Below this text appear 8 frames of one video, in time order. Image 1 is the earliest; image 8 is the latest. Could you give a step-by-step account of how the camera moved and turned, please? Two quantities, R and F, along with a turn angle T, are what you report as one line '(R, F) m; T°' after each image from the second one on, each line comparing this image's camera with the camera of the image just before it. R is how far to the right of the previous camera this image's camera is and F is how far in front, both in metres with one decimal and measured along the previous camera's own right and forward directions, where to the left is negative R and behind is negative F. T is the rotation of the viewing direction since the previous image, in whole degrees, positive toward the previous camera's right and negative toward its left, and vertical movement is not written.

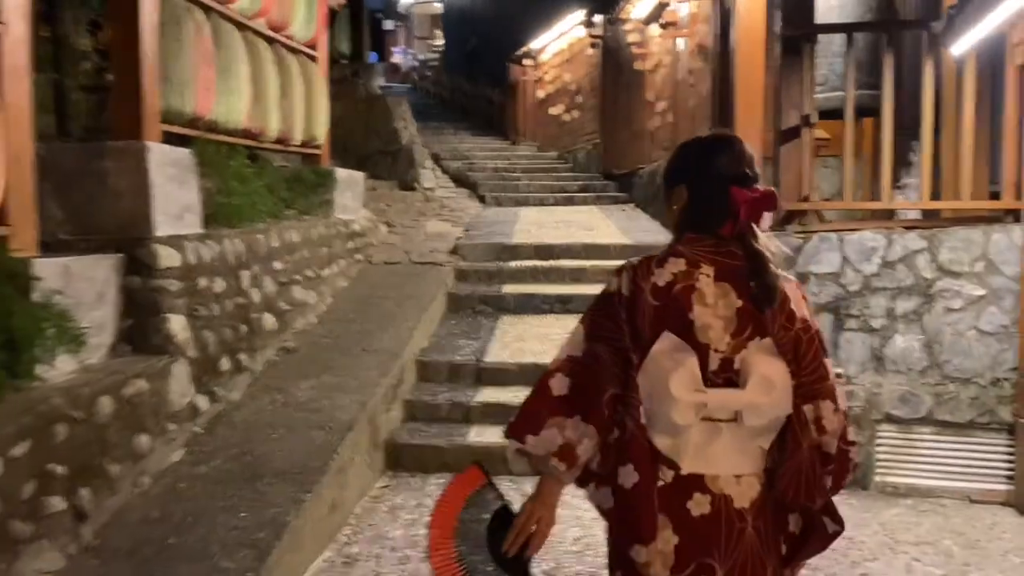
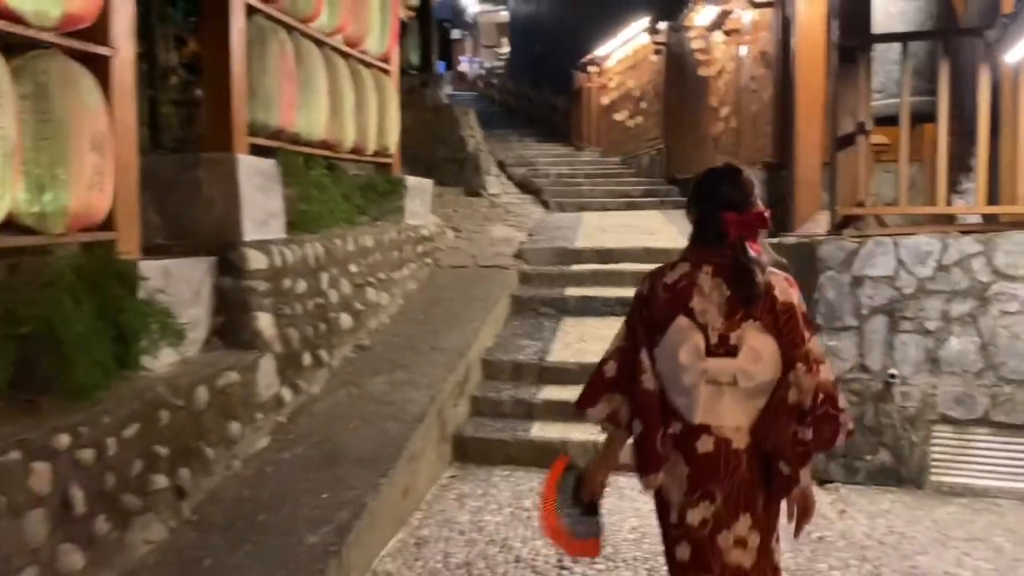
(0.0, -0.2) m; -4°
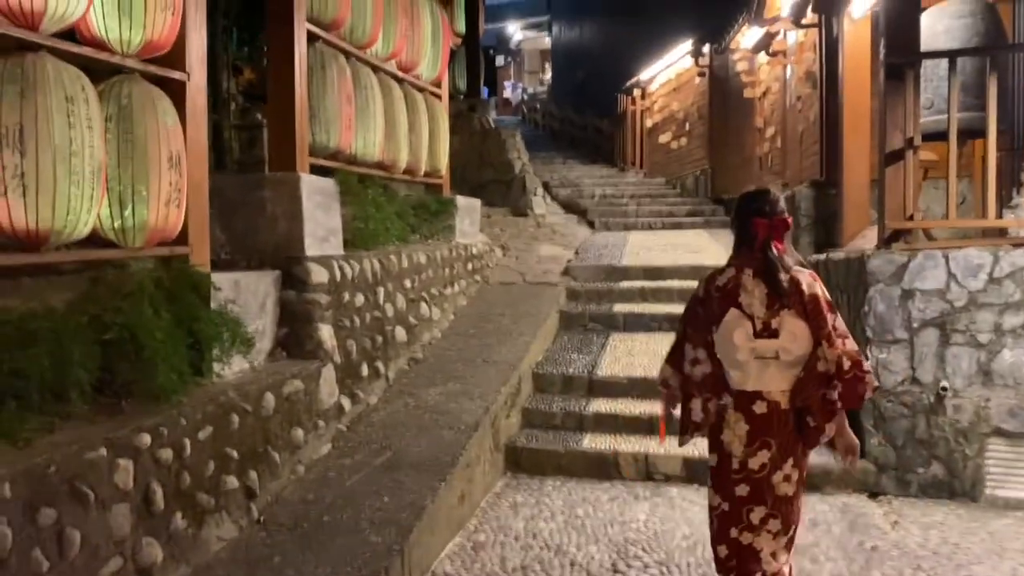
(-0.1, -0.1) m; -3°
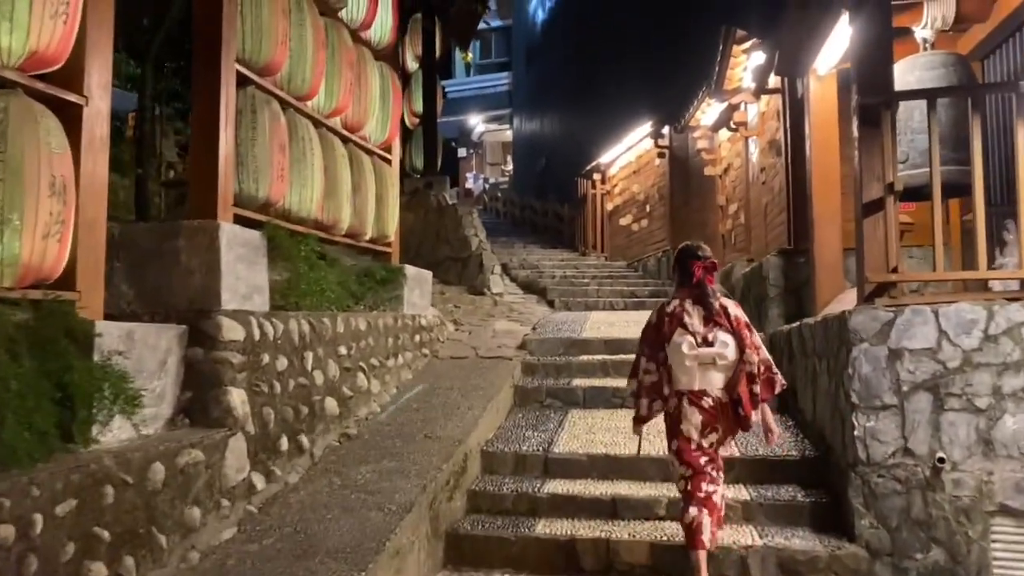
(+0.1, +0.5) m; +2°
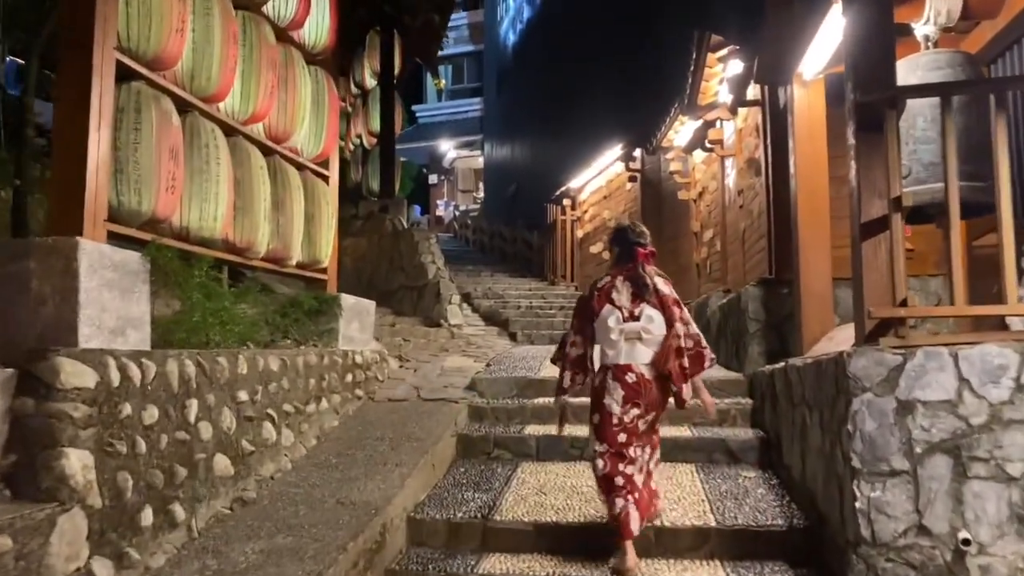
(+0.2, +0.7) m; +1°
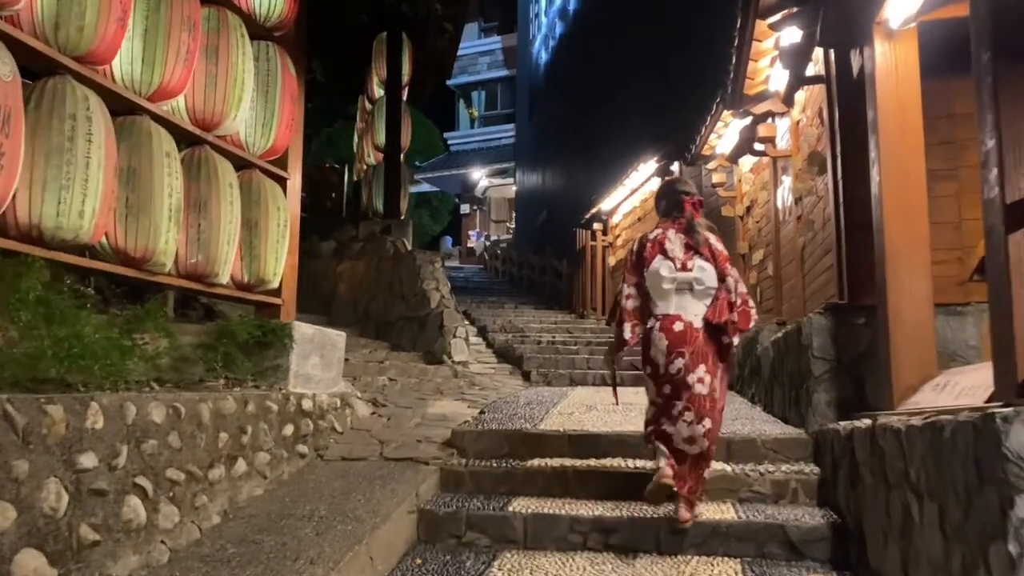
(+0.3, +1.2) m; -3°
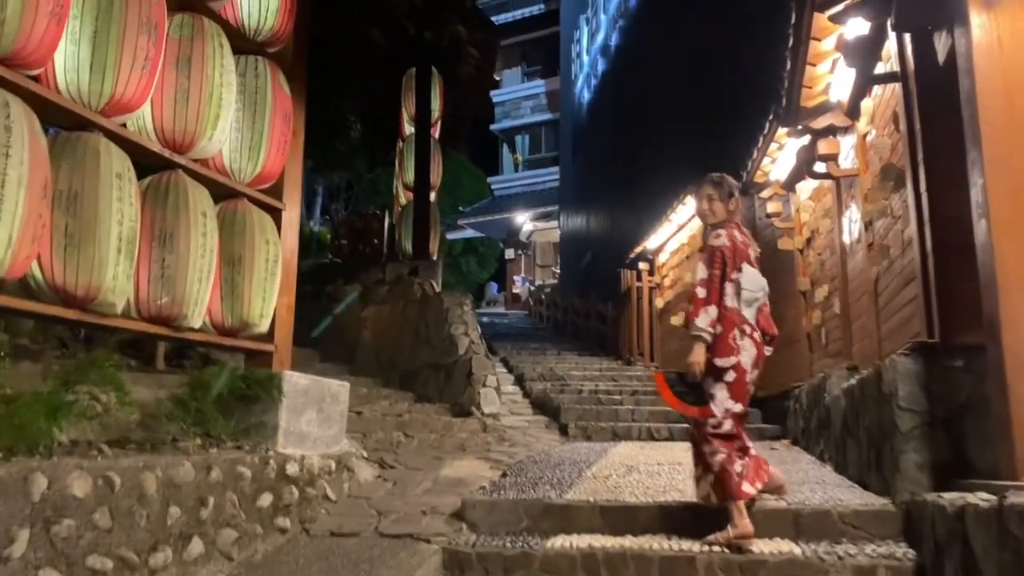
(+0.1, +0.7) m; -3°
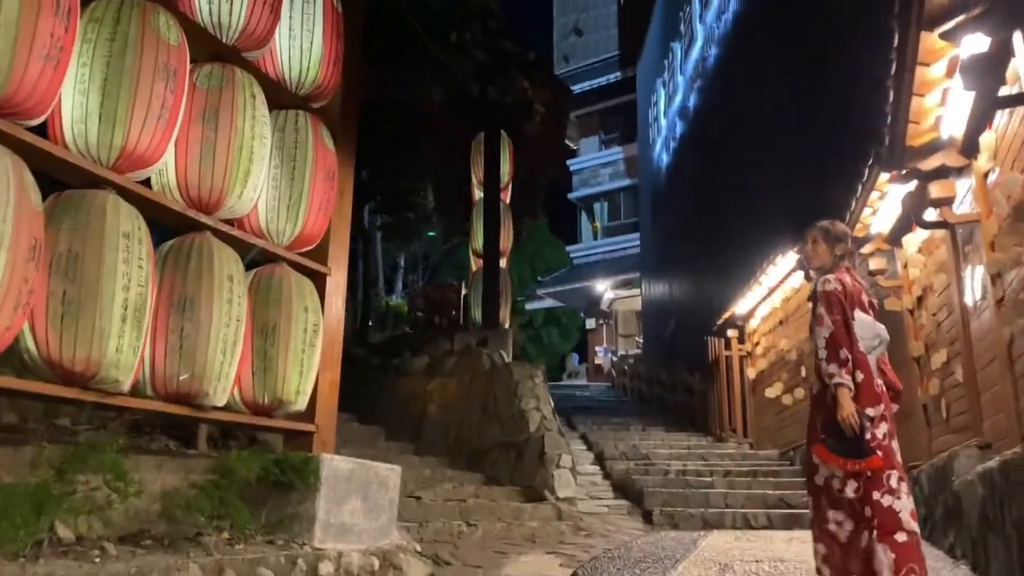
(+0.1, +0.5) m; -6°
